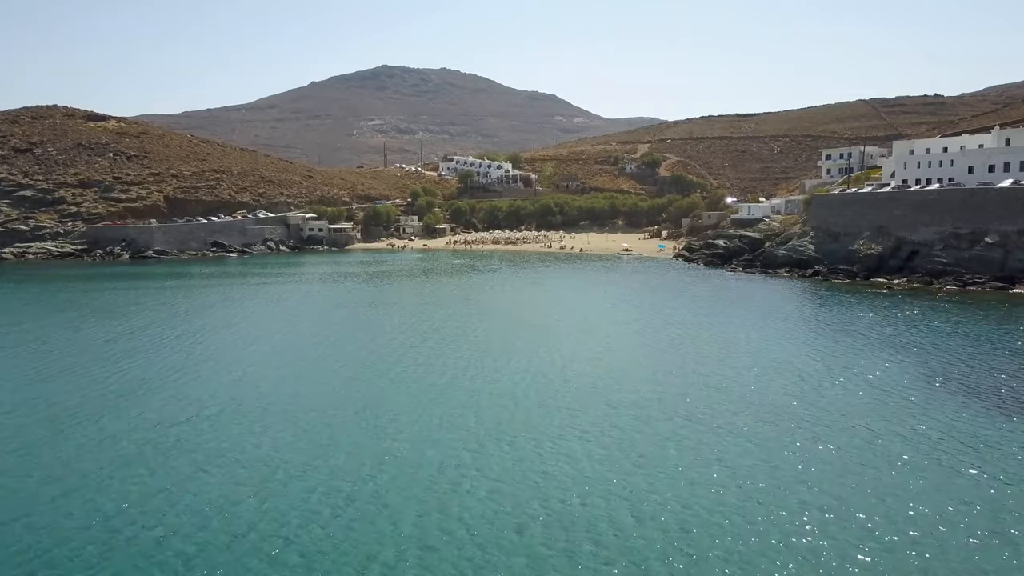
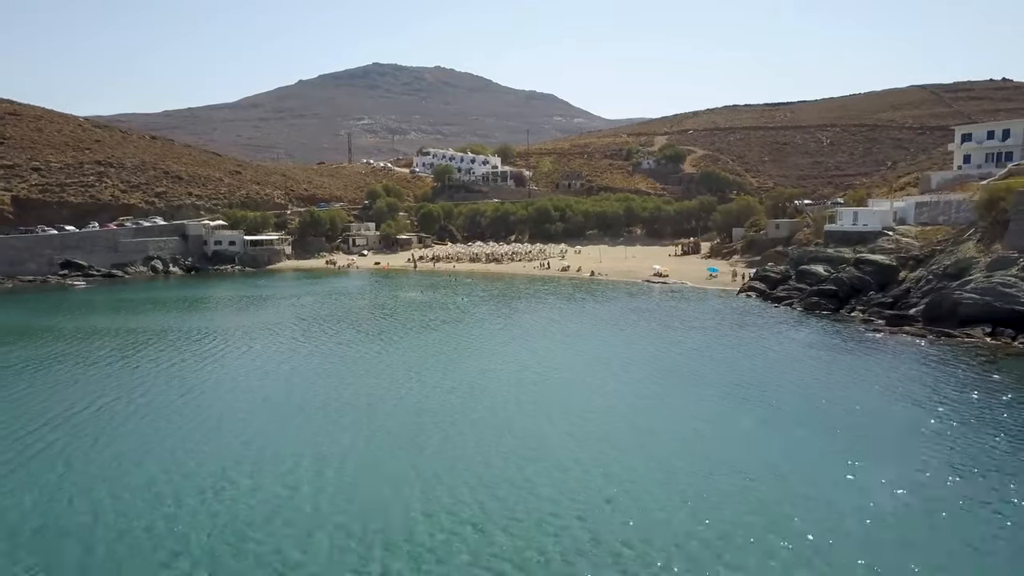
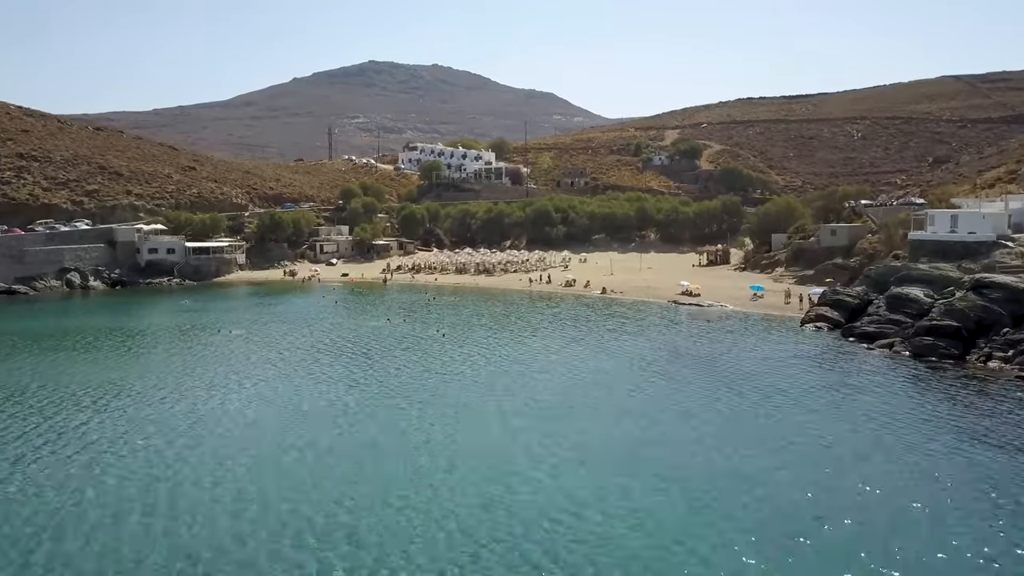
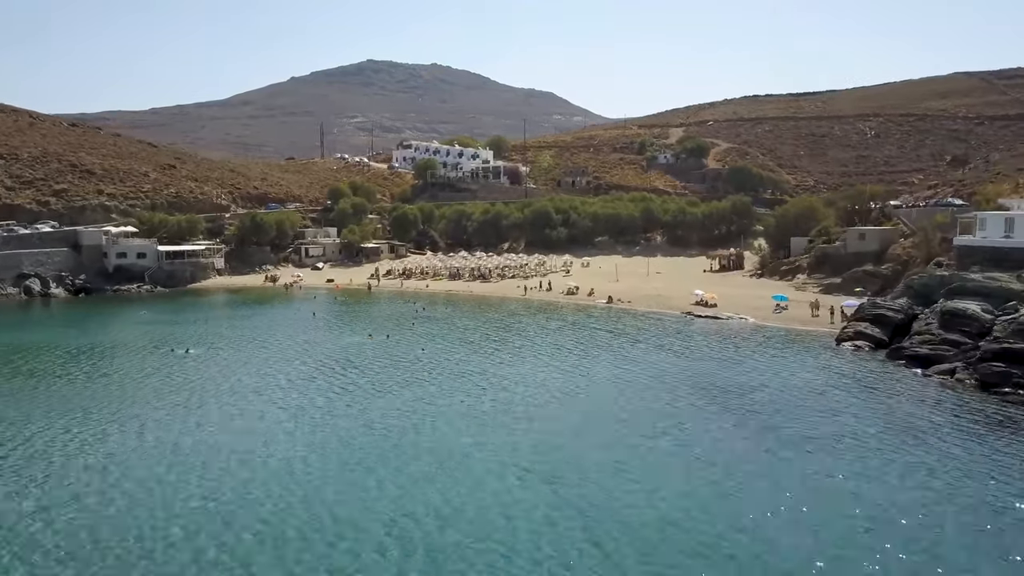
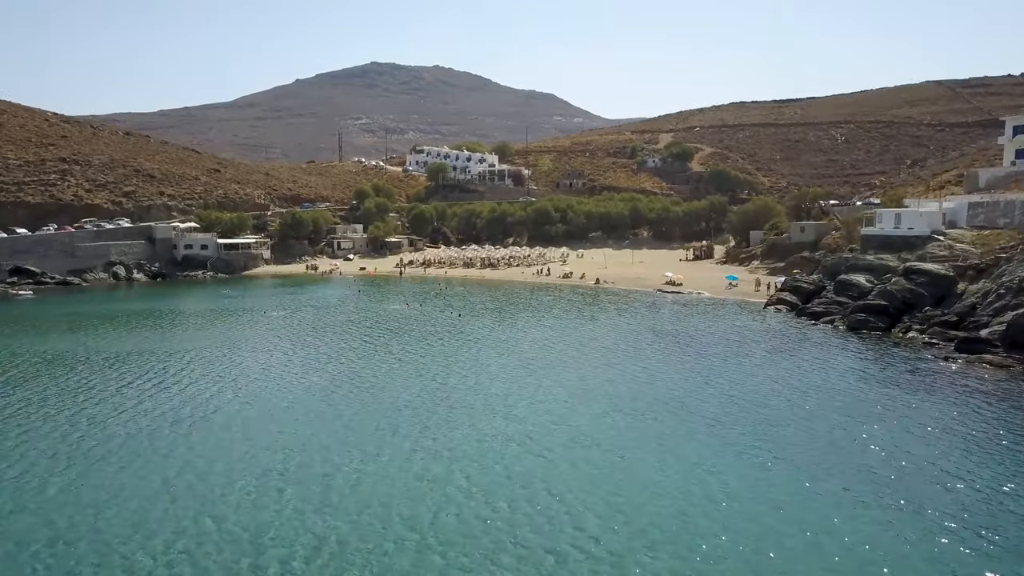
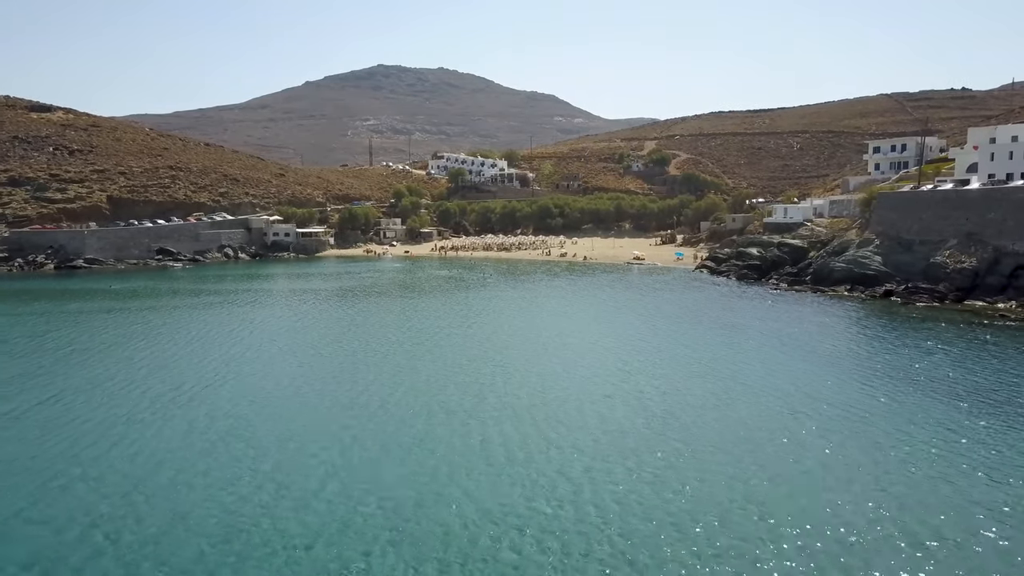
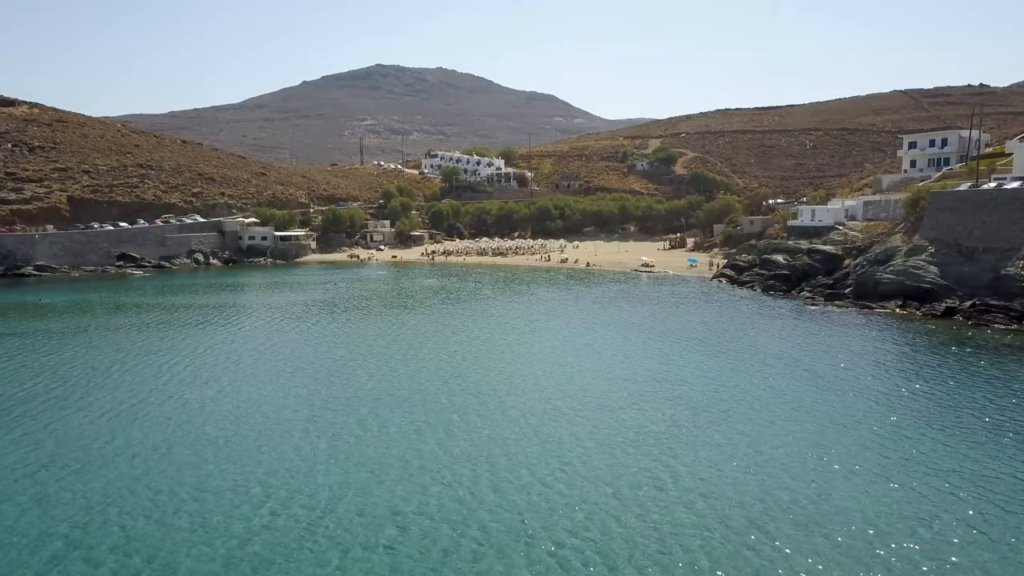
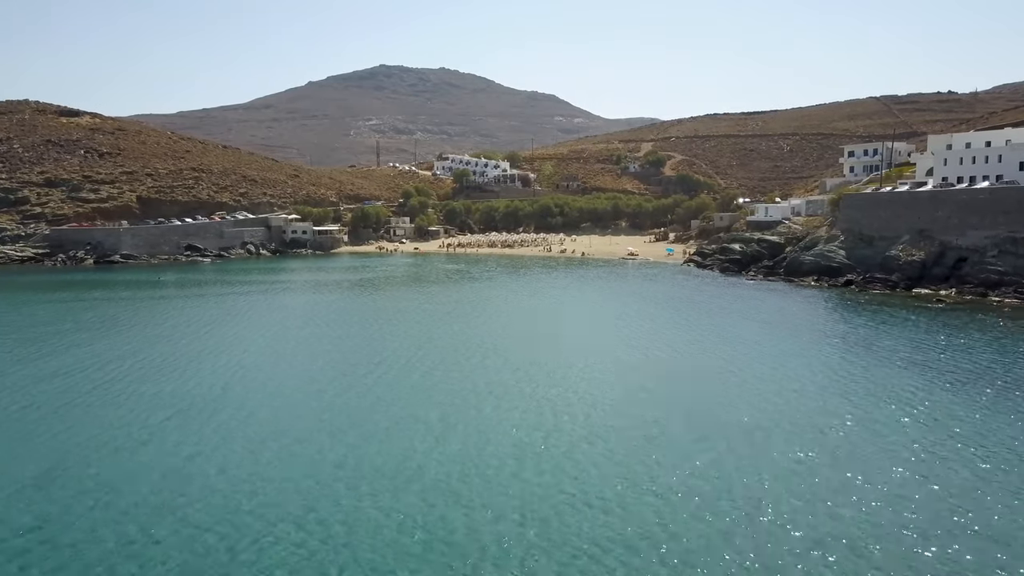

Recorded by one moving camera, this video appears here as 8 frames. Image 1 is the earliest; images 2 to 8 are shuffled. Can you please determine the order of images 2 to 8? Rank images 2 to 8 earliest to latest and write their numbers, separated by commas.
8, 6, 7, 2, 5, 3, 4
